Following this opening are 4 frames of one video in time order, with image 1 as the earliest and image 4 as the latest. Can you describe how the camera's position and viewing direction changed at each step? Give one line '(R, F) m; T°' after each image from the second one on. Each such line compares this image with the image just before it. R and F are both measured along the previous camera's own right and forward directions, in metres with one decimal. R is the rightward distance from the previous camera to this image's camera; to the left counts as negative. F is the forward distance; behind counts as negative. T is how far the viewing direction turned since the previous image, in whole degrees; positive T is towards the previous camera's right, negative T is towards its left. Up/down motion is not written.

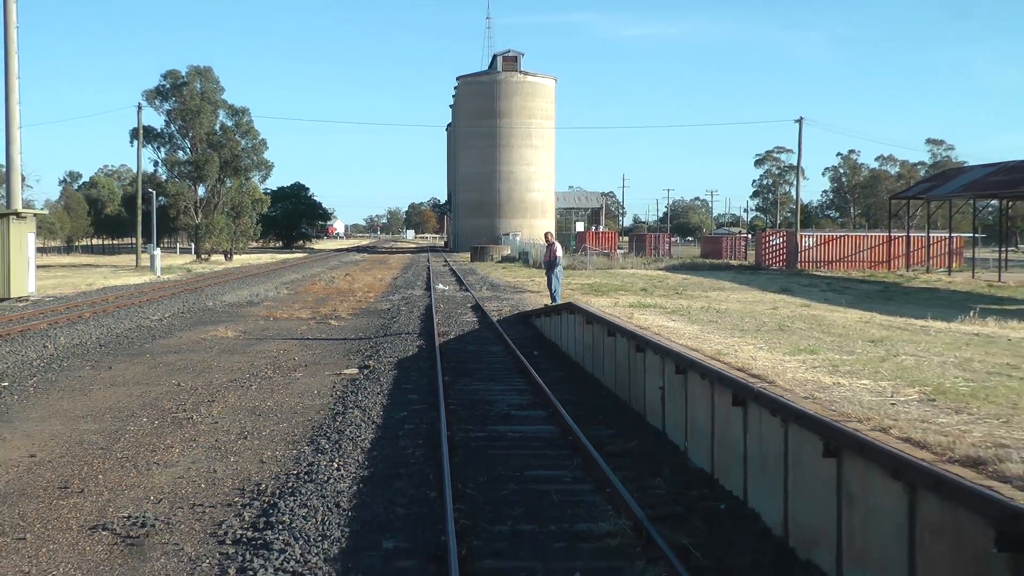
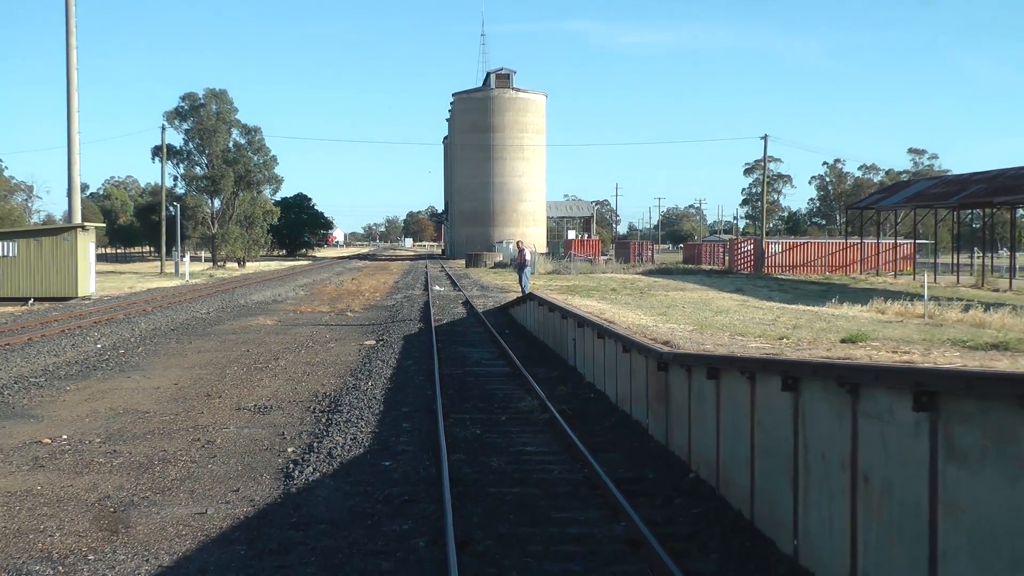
(+0.5, -5.3) m; 0°
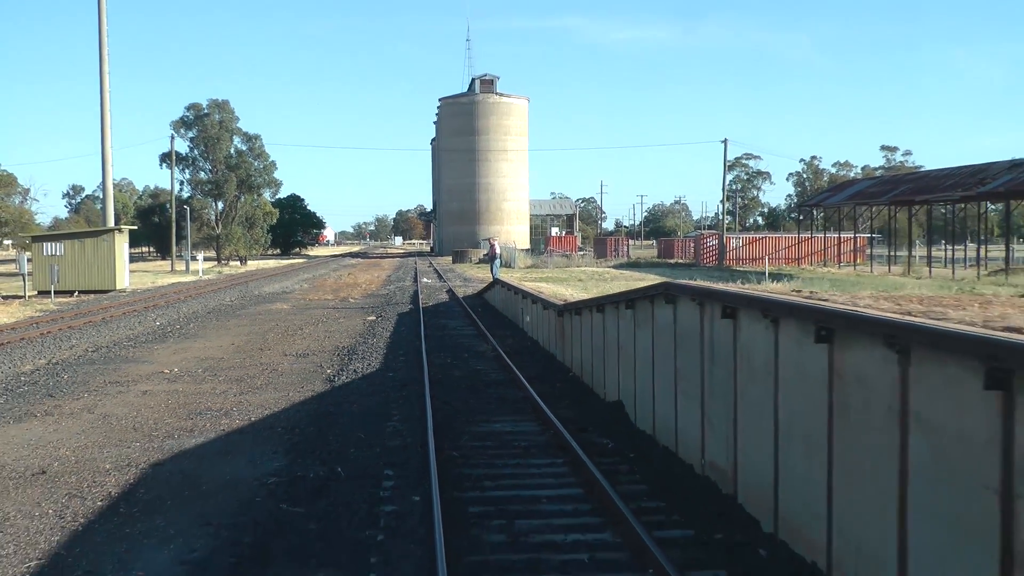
(+0.6, -5.5) m; +1°
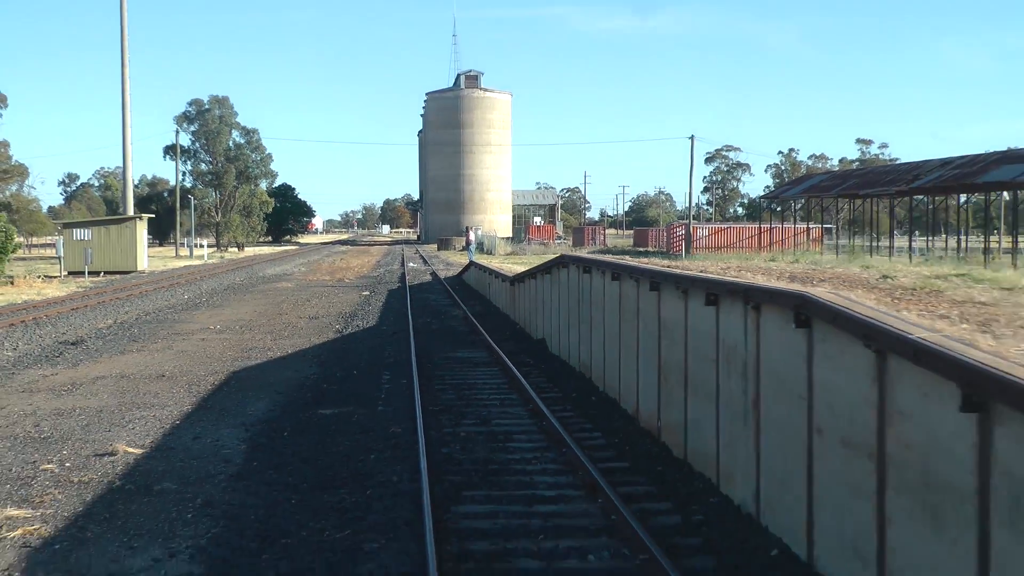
(+0.5, -4.8) m; +1°
